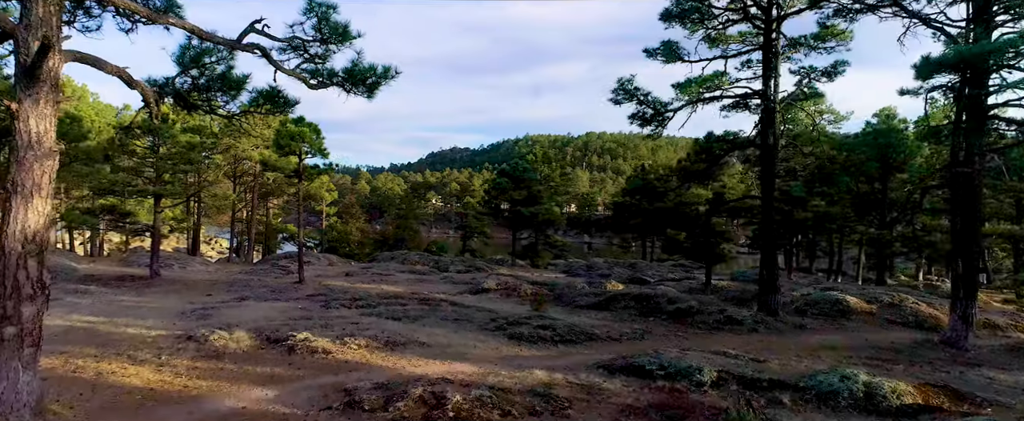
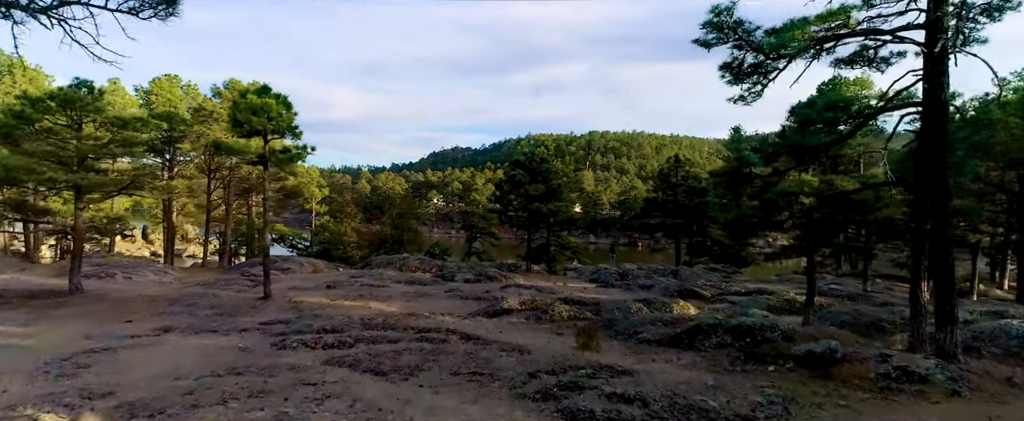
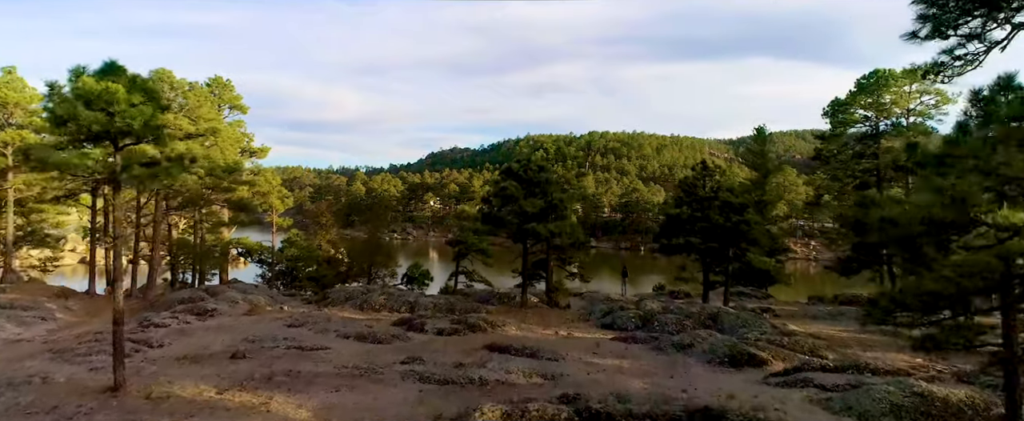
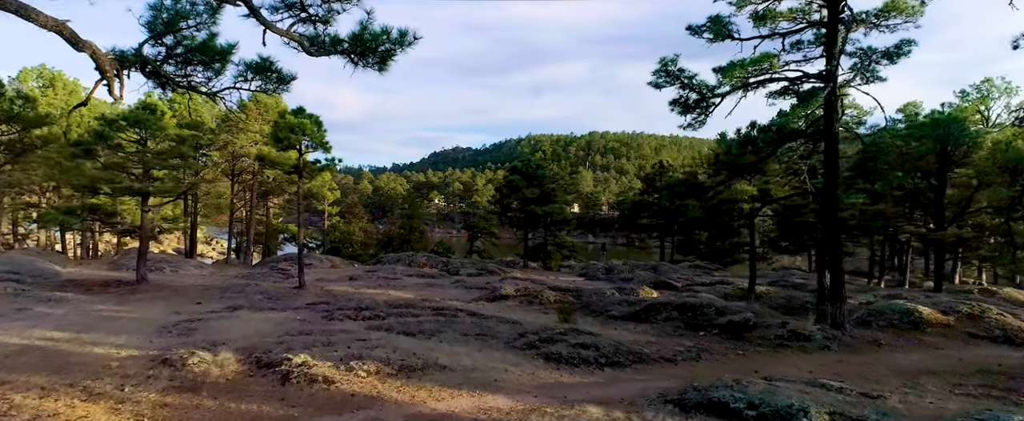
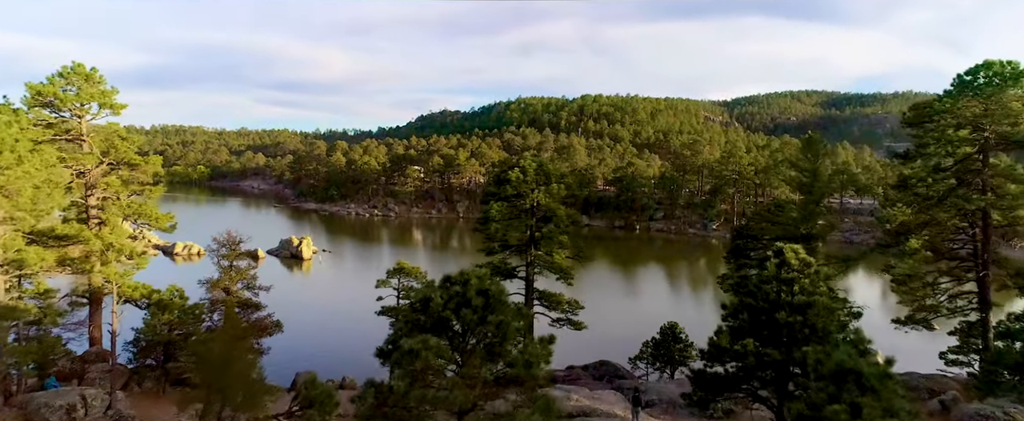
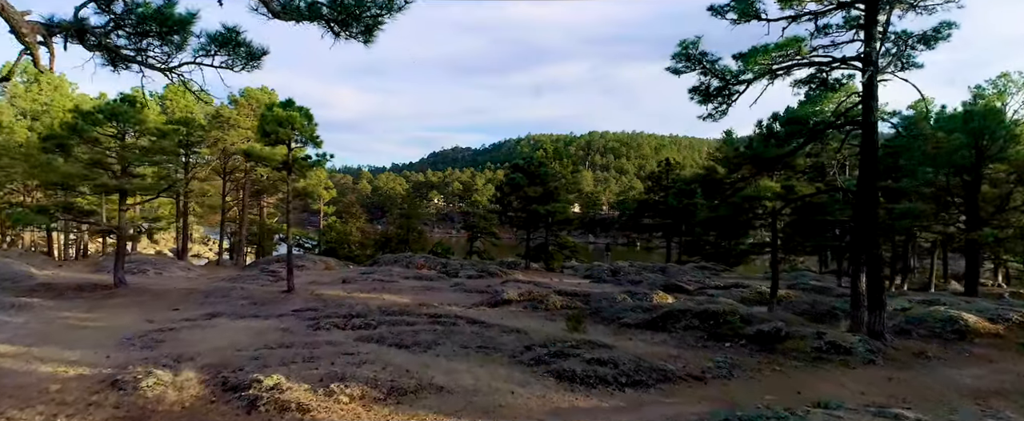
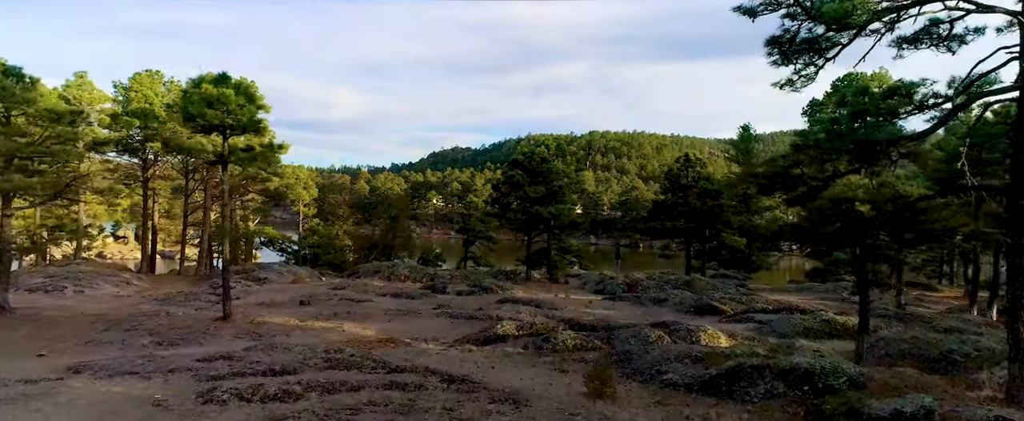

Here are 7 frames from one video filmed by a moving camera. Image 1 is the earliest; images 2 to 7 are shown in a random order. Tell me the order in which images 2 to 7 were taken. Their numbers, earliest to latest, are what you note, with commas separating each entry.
4, 6, 2, 7, 3, 5
